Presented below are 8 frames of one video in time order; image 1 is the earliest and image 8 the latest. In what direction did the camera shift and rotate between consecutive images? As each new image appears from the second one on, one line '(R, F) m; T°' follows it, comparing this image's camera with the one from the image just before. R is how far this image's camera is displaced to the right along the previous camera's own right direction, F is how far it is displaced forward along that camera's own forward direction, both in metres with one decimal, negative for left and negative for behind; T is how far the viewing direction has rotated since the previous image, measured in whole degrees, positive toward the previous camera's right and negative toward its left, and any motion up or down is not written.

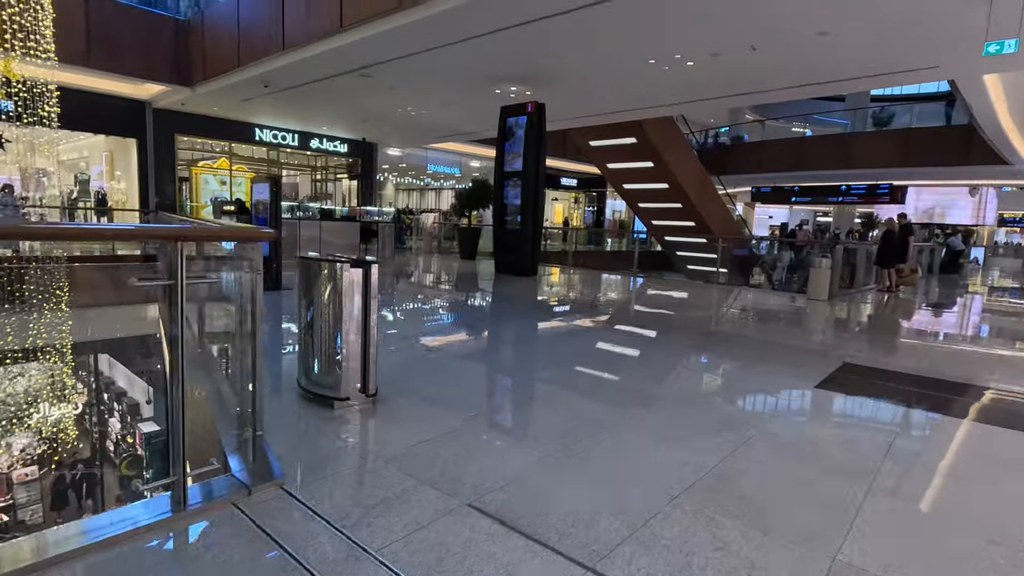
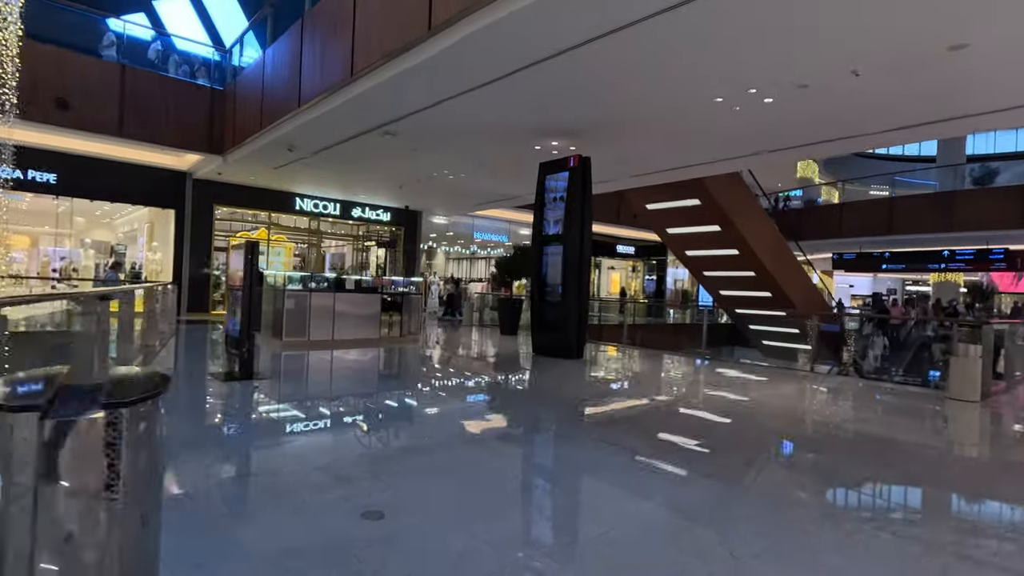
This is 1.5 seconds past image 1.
(+0.2, +1.2) m; -6°
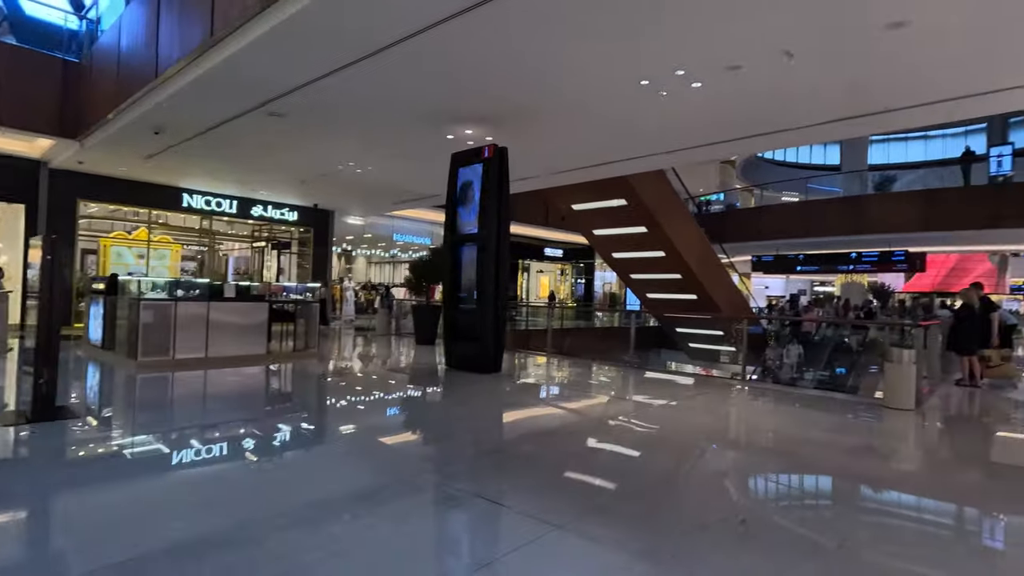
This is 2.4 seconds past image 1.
(+0.3, +0.7) m; +7°
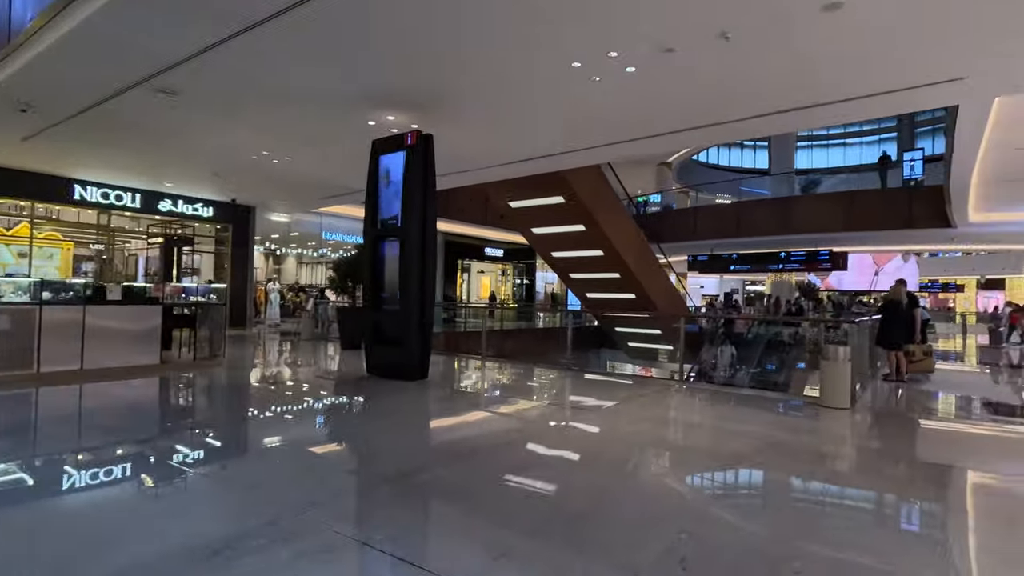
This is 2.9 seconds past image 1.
(+0.2, +0.4) m; +6°
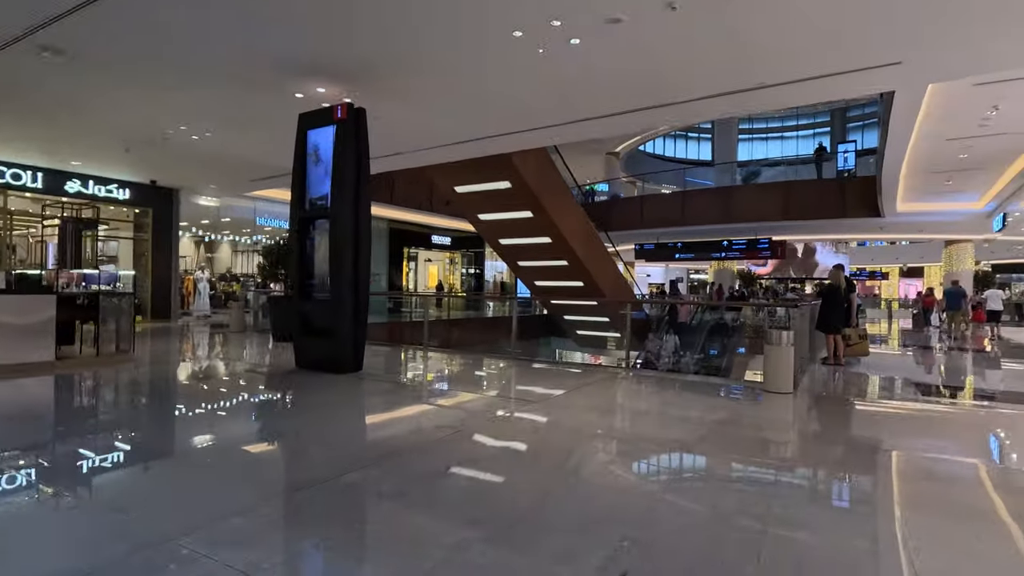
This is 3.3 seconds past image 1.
(+0.1, +0.3) m; +5°
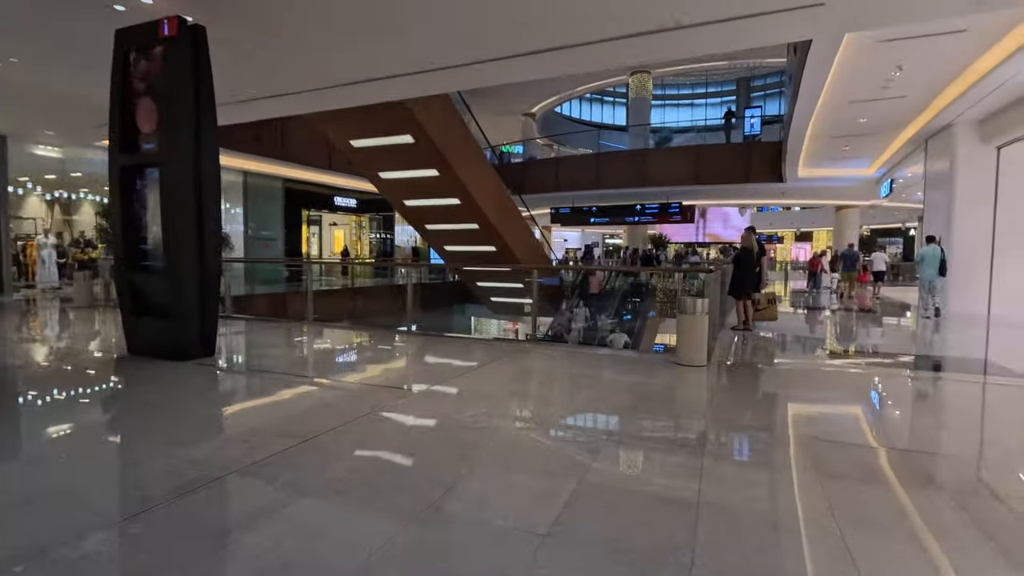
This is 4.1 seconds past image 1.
(+0.3, +0.6) m; +8°
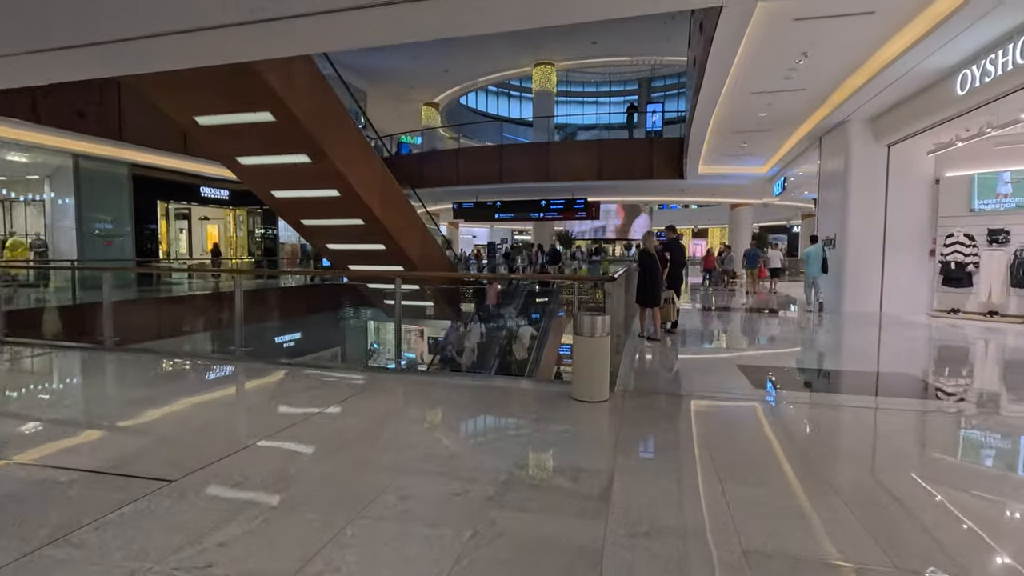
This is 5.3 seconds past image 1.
(+0.4, +1.0) m; +9°
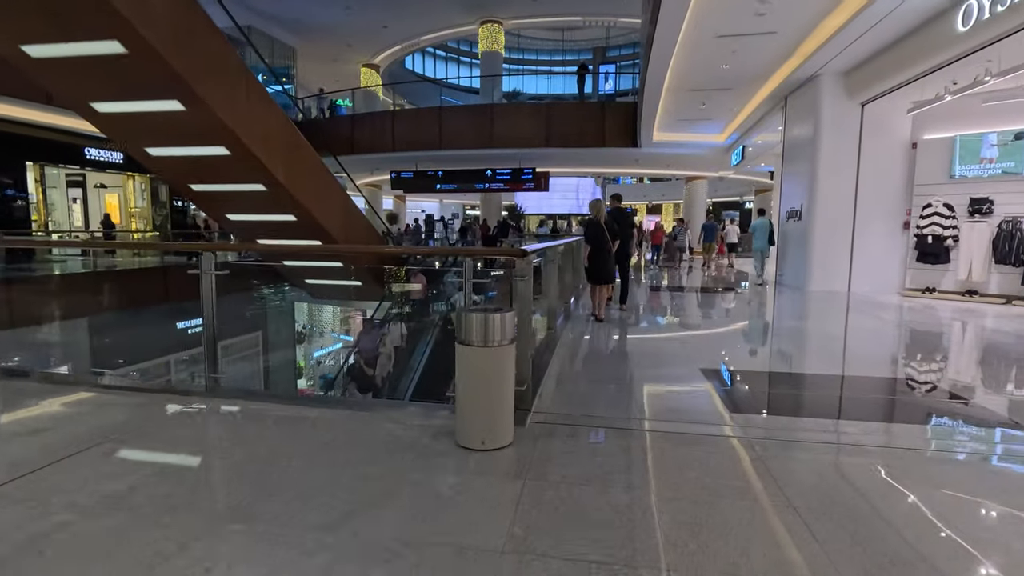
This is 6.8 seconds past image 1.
(+0.4, +1.2) m; +5°
